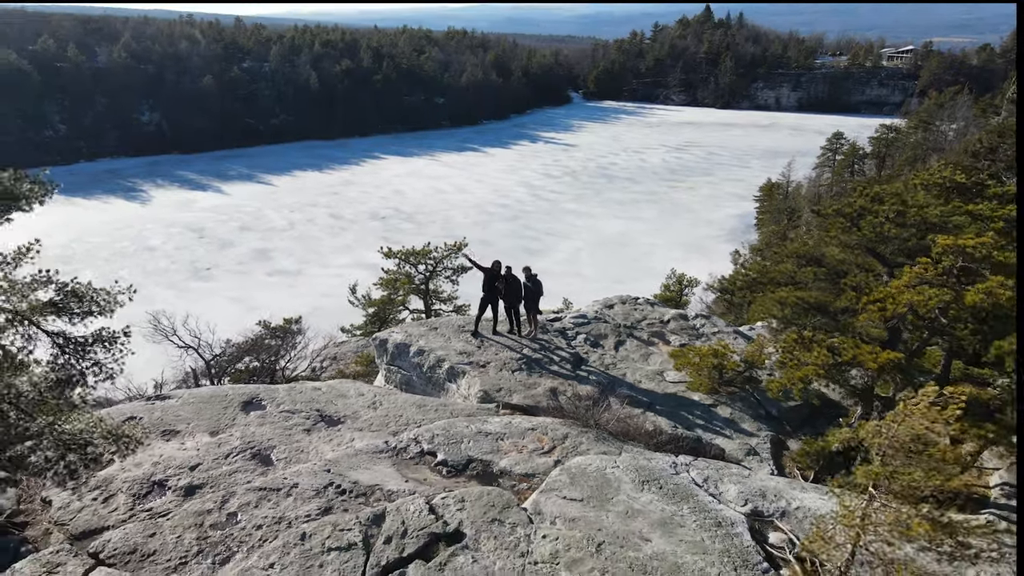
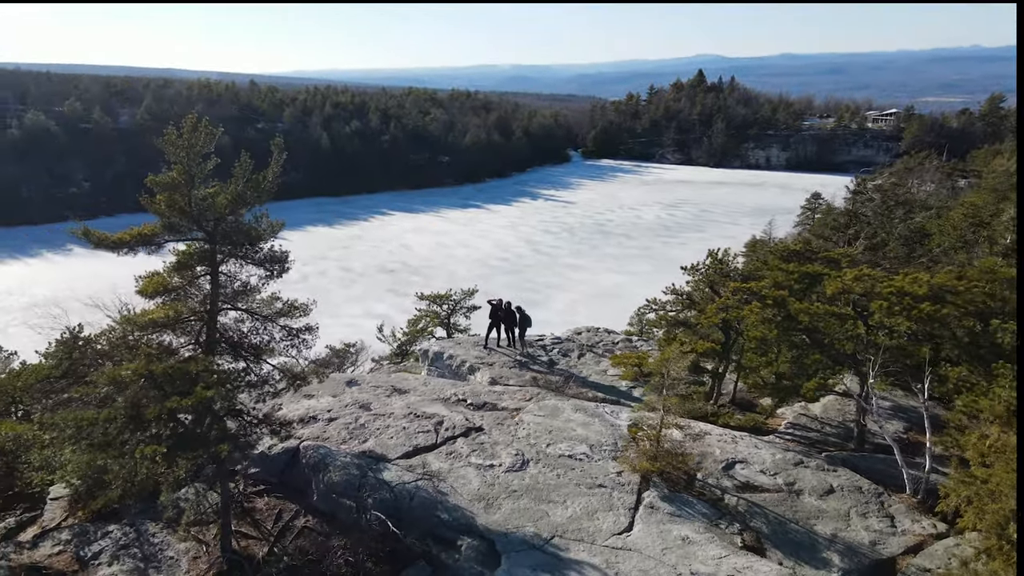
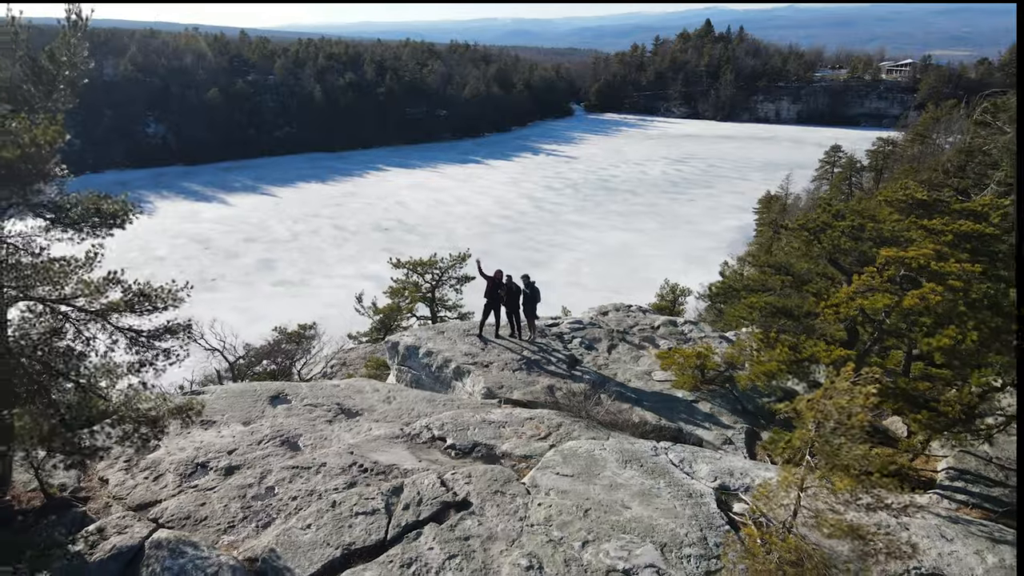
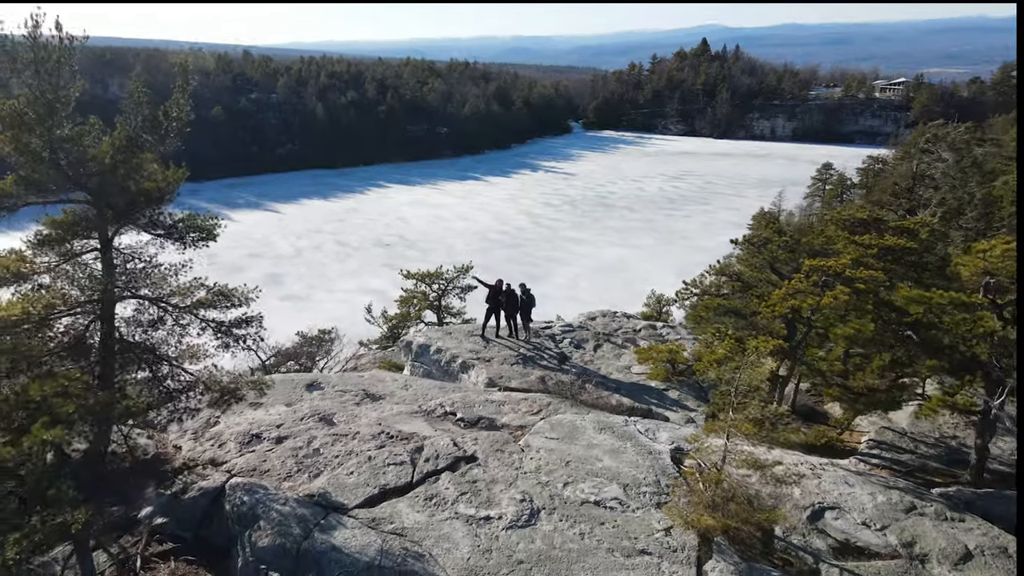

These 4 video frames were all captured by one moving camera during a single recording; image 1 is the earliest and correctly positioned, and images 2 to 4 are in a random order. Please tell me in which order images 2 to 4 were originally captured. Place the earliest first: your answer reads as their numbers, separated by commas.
3, 4, 2
